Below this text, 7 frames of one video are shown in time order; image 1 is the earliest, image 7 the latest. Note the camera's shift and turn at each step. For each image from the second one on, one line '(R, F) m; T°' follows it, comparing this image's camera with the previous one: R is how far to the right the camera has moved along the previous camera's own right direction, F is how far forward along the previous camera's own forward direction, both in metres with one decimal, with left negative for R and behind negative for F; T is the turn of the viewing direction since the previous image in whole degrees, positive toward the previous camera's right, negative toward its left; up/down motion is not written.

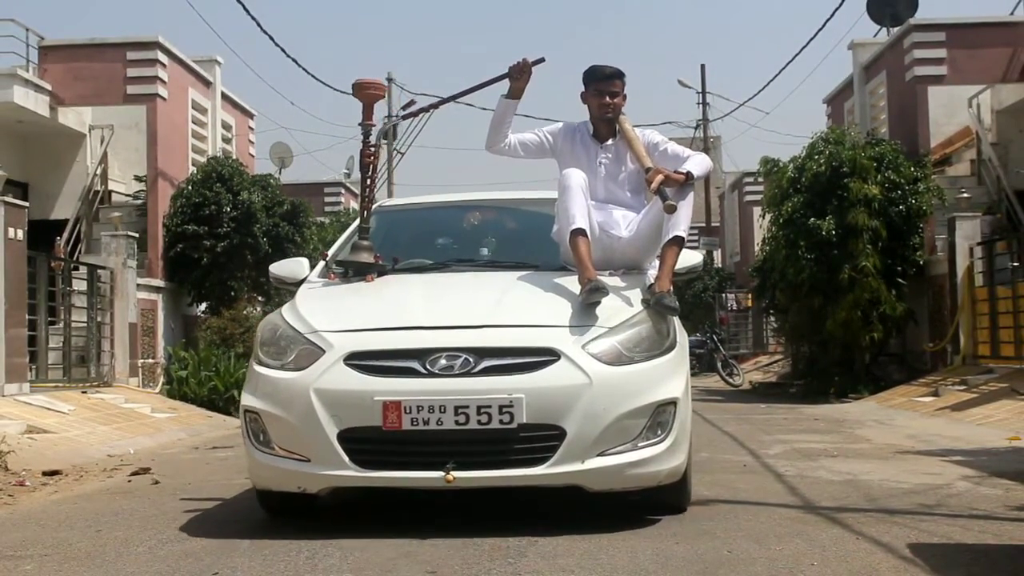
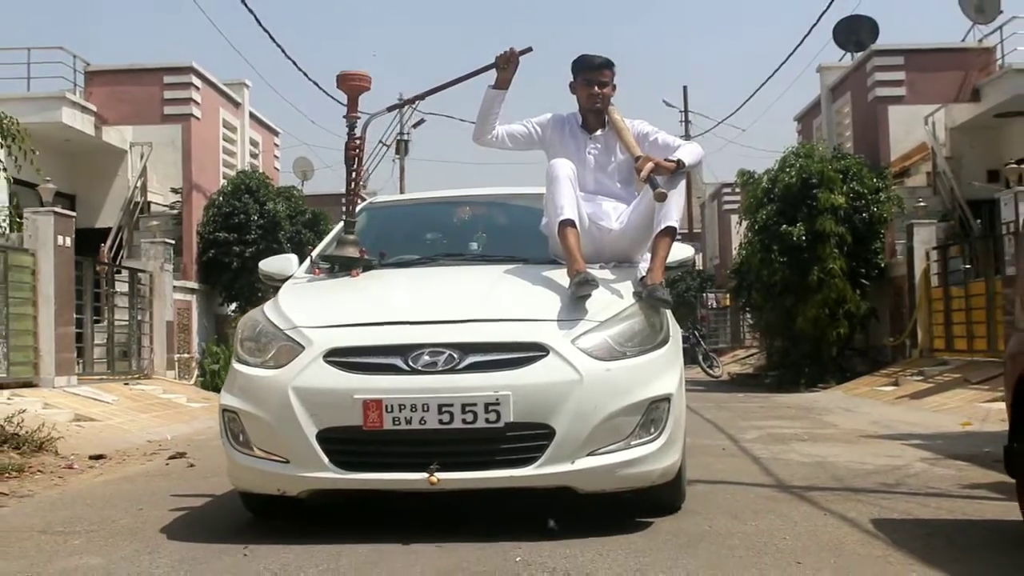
(0.0, -0.5) m; 0°
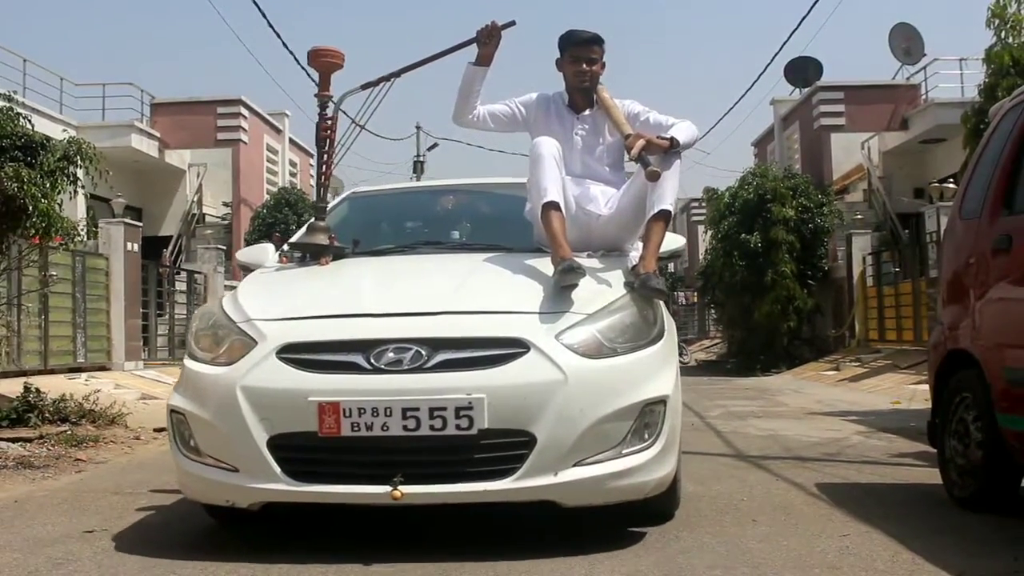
(0.0, -0.9) m; 0°
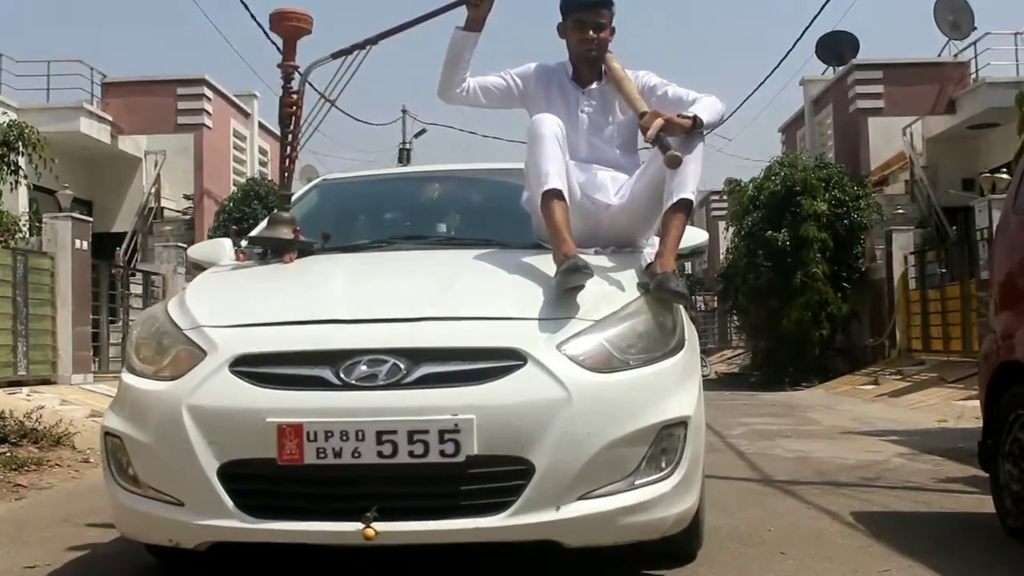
(0.0, +0.7) m; 0°
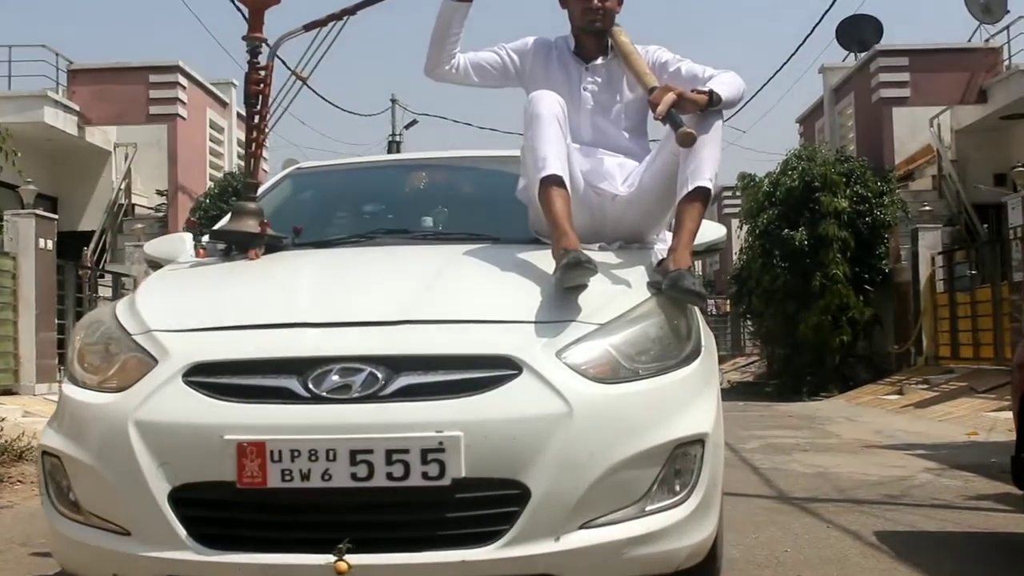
(0.0, +0.4) m; 0°
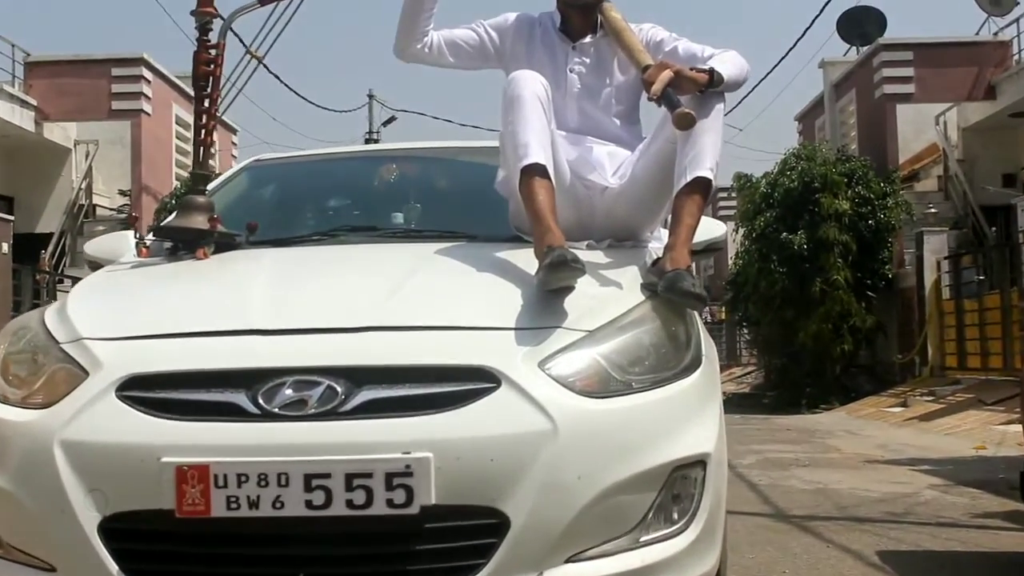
(0.0, +0.3) m; +1°
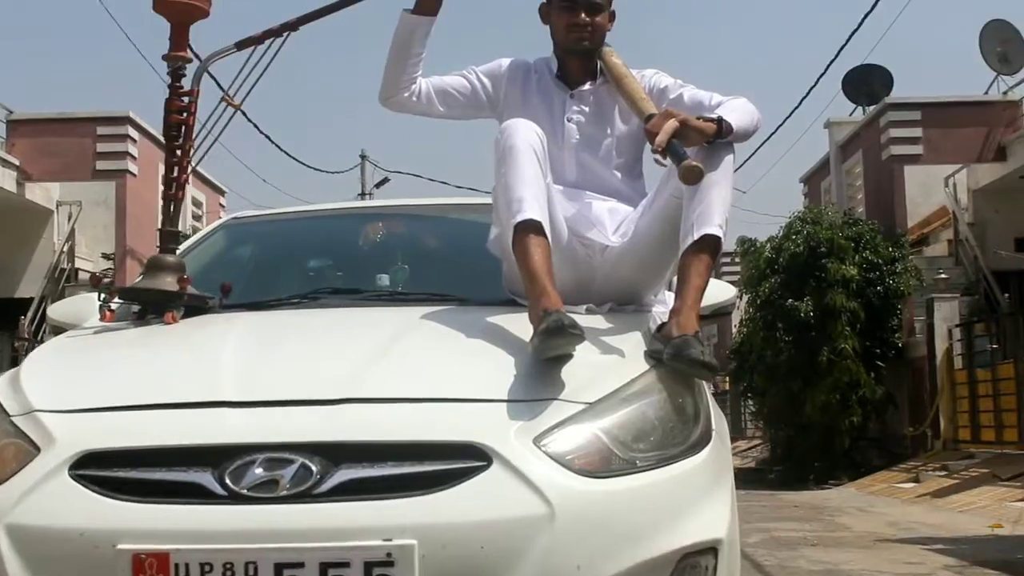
(0.0, +0.2) m; 0°
